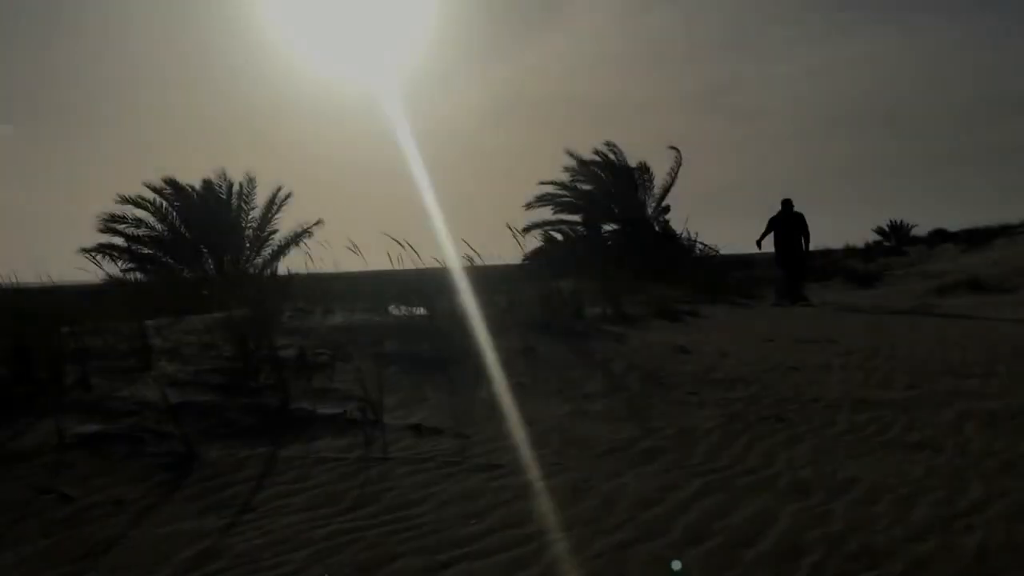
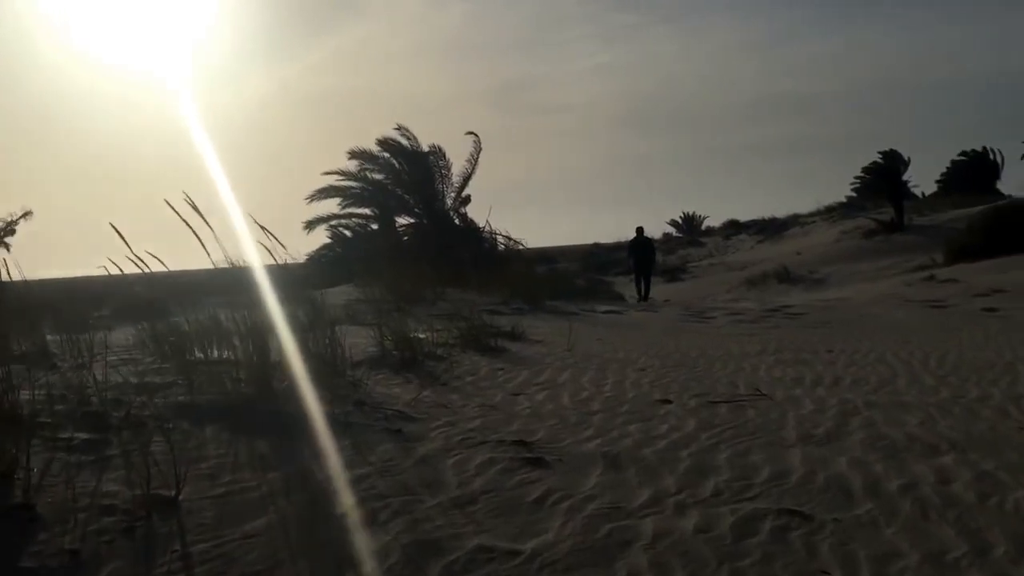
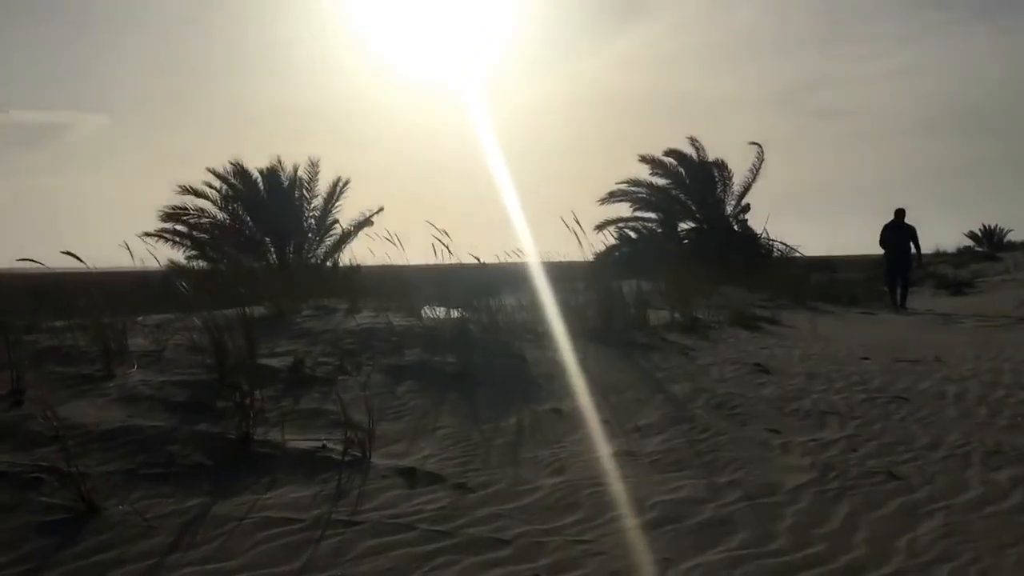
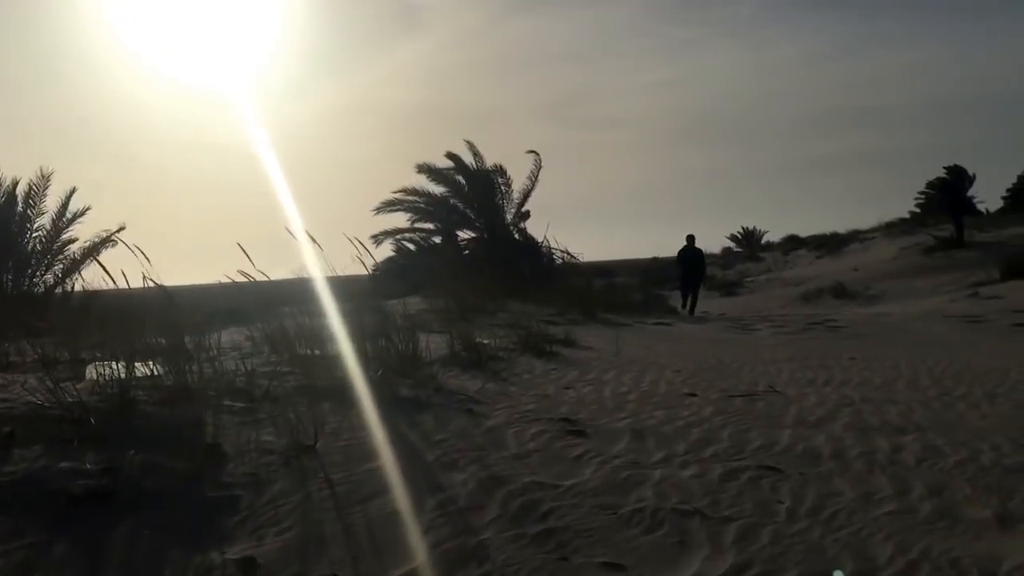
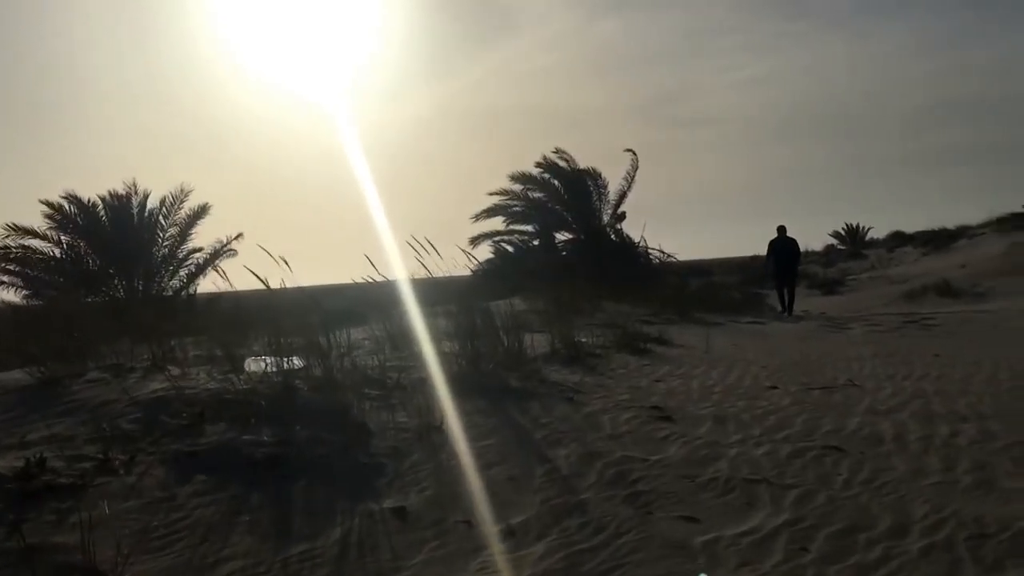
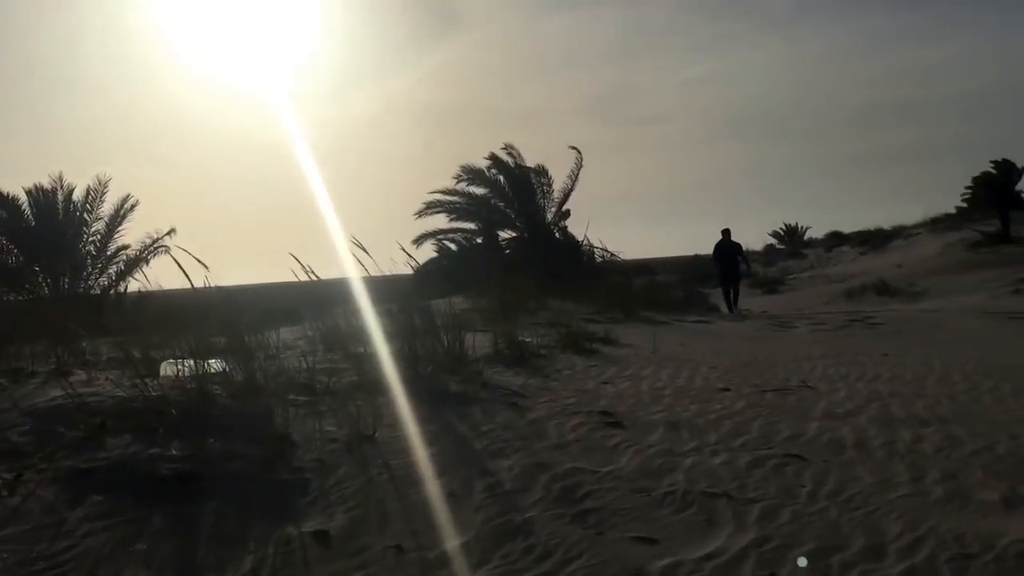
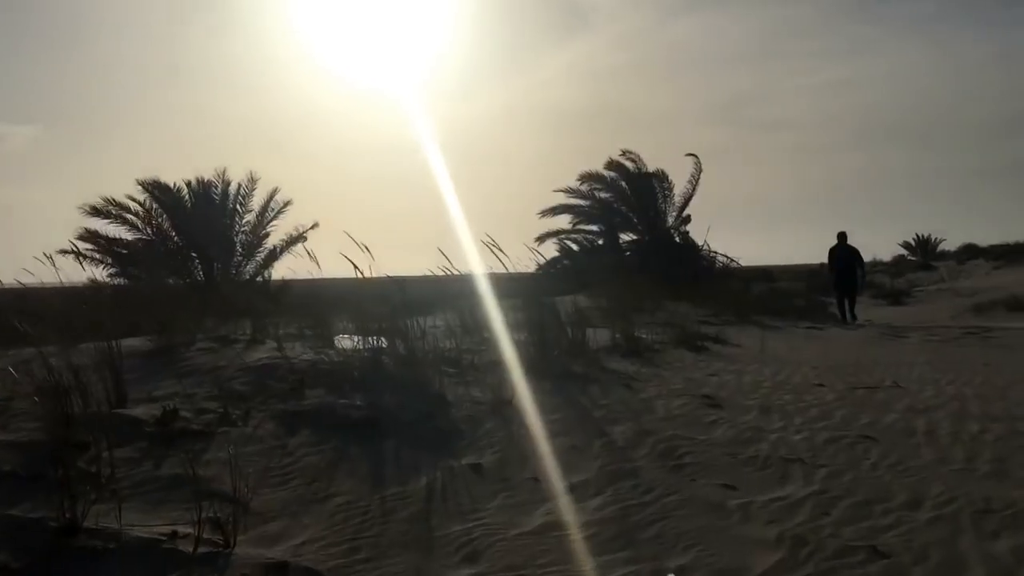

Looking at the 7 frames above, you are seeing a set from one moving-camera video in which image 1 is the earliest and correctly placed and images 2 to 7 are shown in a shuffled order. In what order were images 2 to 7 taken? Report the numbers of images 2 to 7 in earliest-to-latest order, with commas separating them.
3, 7, 5, 6, 4, 2
